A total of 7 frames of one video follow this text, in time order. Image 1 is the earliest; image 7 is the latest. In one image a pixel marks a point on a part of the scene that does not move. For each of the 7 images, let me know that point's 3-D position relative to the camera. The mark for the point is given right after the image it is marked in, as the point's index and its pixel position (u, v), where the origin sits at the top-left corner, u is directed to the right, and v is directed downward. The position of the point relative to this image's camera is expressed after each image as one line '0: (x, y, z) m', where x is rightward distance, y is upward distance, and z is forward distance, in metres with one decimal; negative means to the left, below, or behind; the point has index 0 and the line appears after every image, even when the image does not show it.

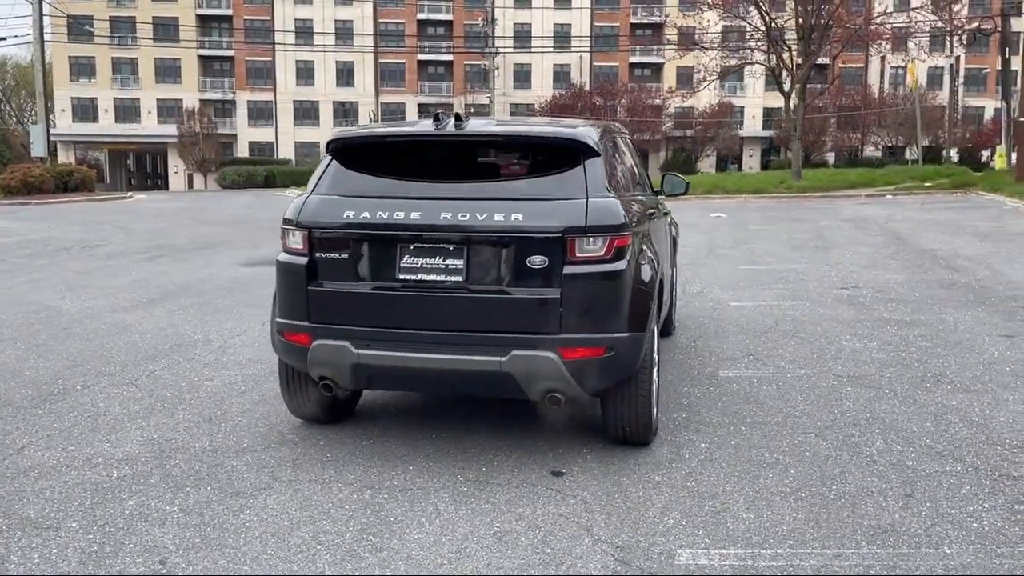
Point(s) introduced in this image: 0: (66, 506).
0: (-2.0, -1.0, +3.8) m
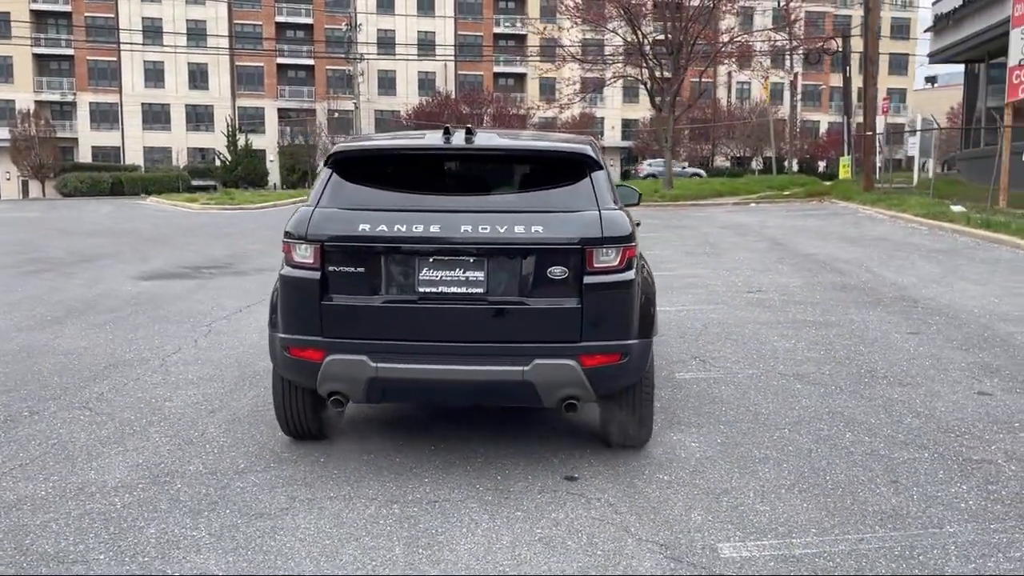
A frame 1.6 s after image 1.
0: (-1.8, -1.0, +3.6) m
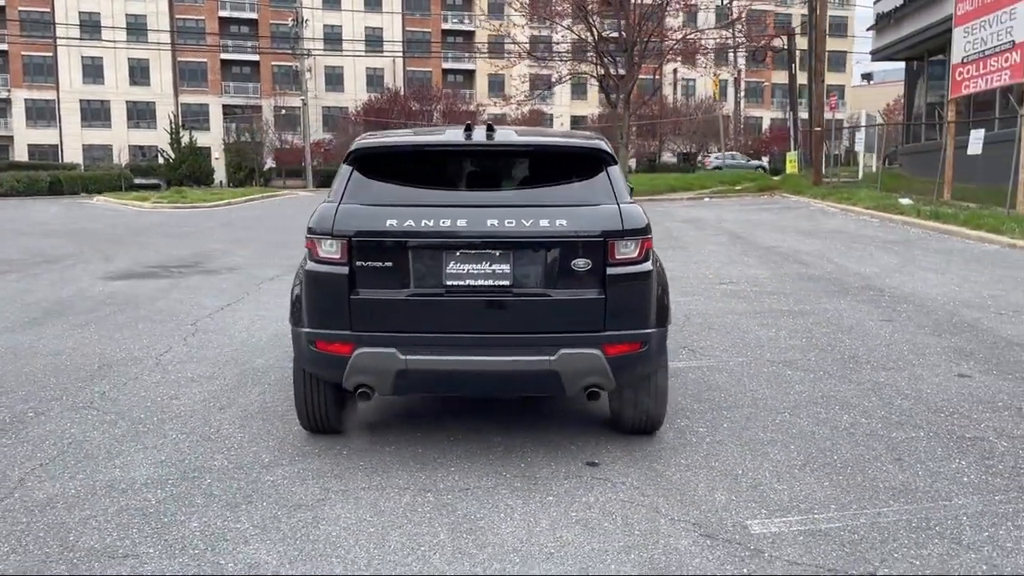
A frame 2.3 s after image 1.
0: (-1.6, -1.0, +3.6) m
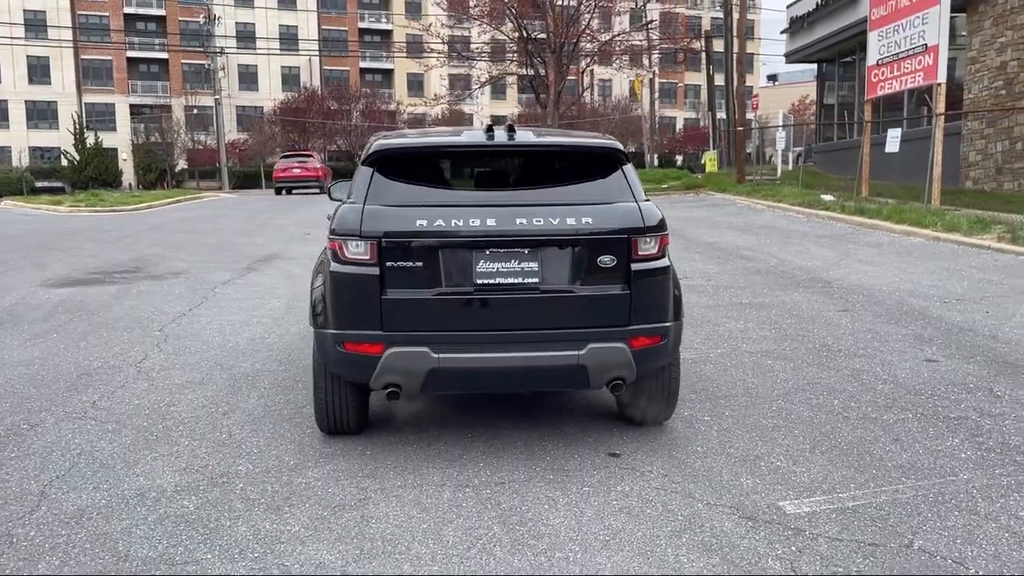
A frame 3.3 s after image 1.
0: (-1.4, -1.0, +3.6) m
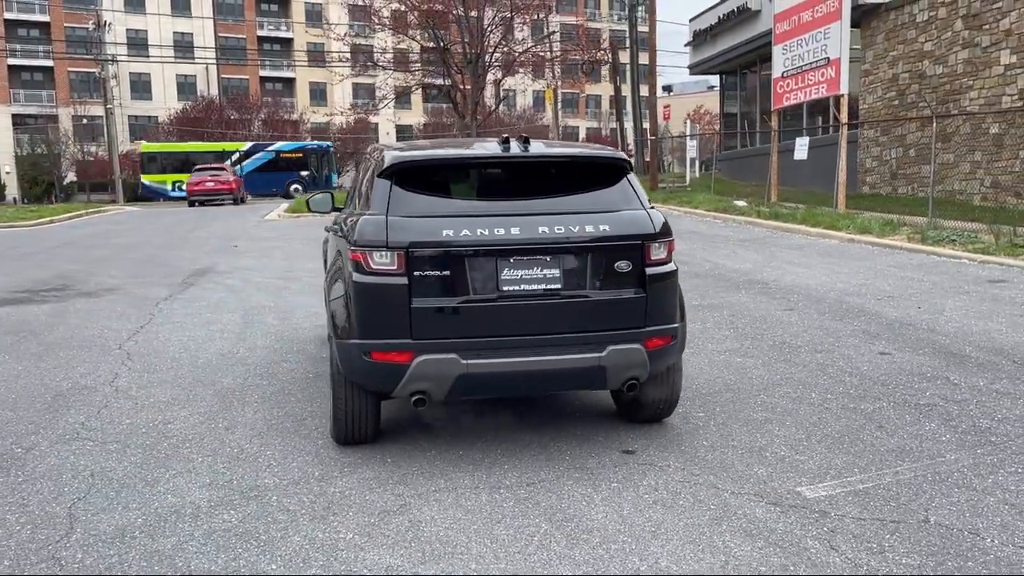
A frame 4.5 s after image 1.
0: (-1.1, -1.1, +3.6) m
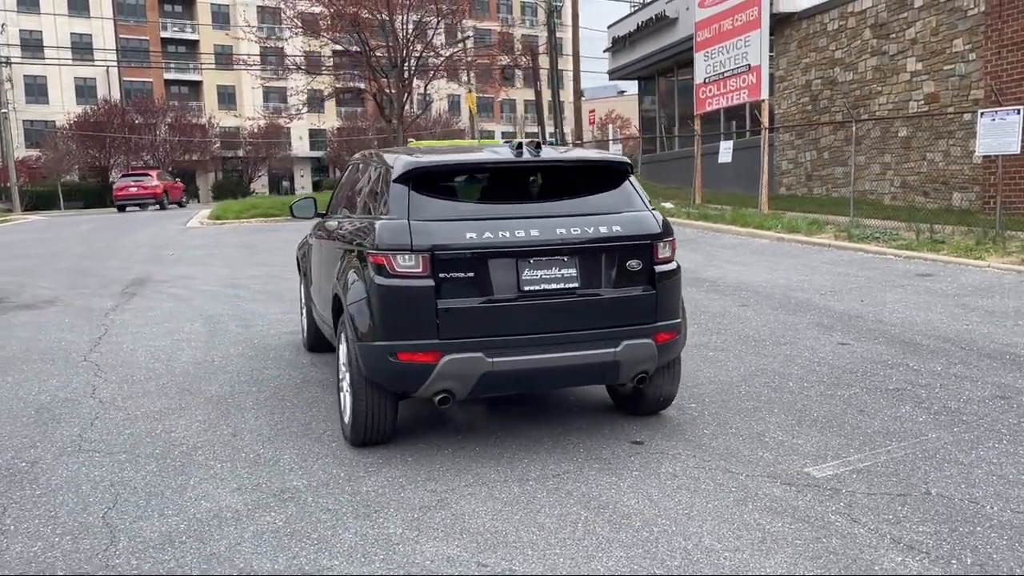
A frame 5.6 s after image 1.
0: (-0.9, -1.1, +3.6) m
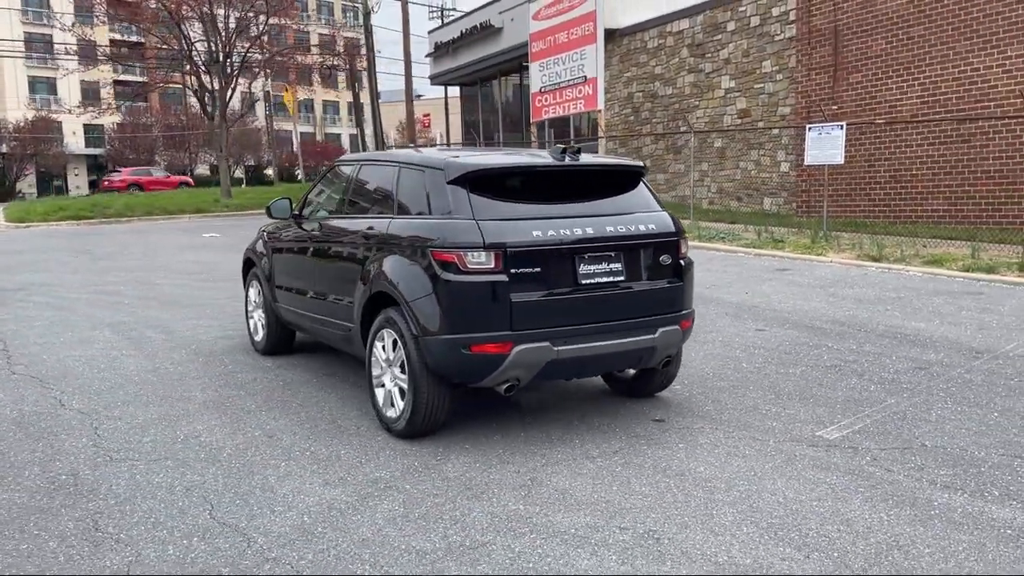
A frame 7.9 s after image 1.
0: (-0.3, -1.1, +3.8) m
